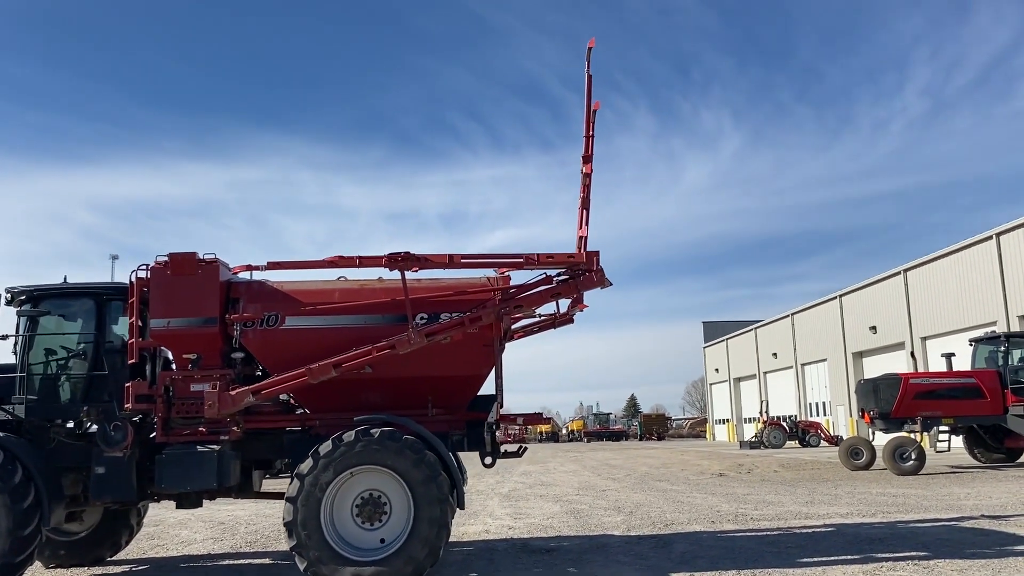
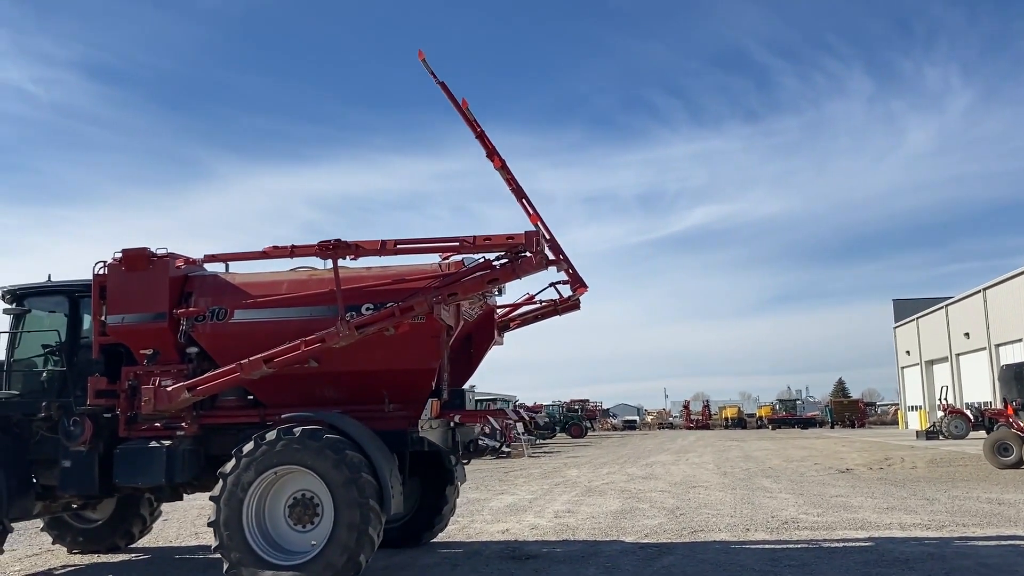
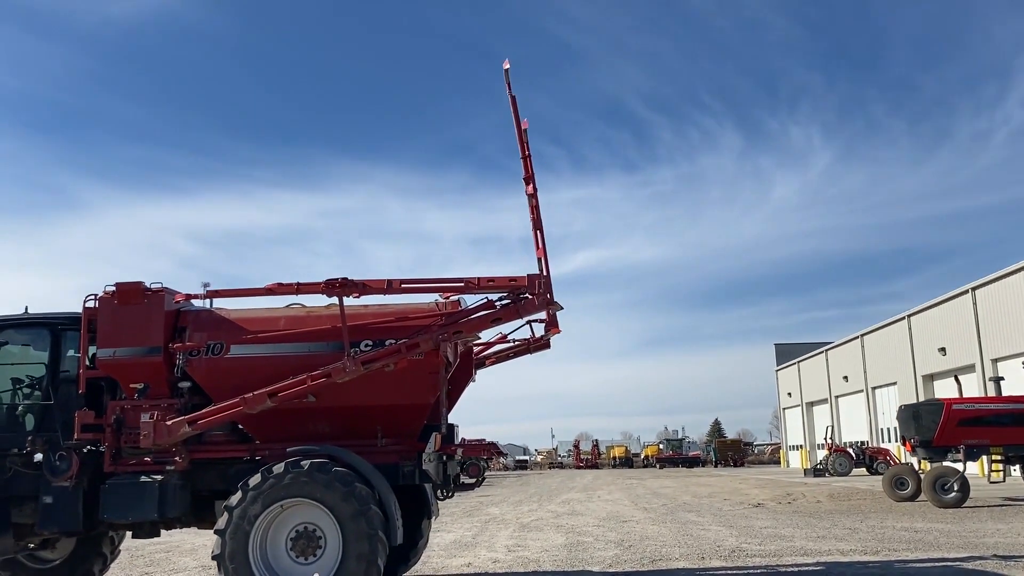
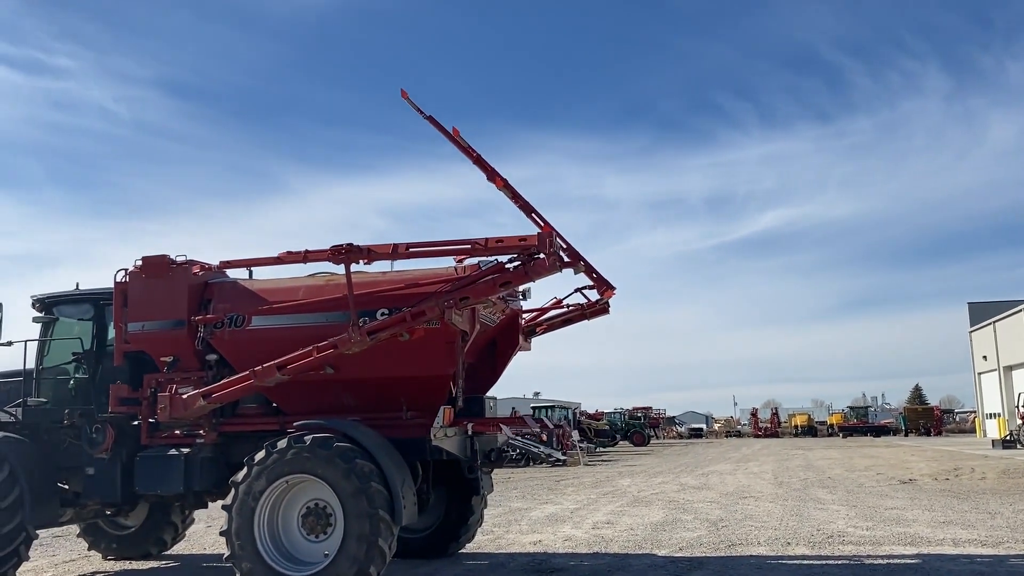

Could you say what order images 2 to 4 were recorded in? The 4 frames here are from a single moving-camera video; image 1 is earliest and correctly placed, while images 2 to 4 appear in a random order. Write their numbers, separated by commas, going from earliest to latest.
3, 2, 4
